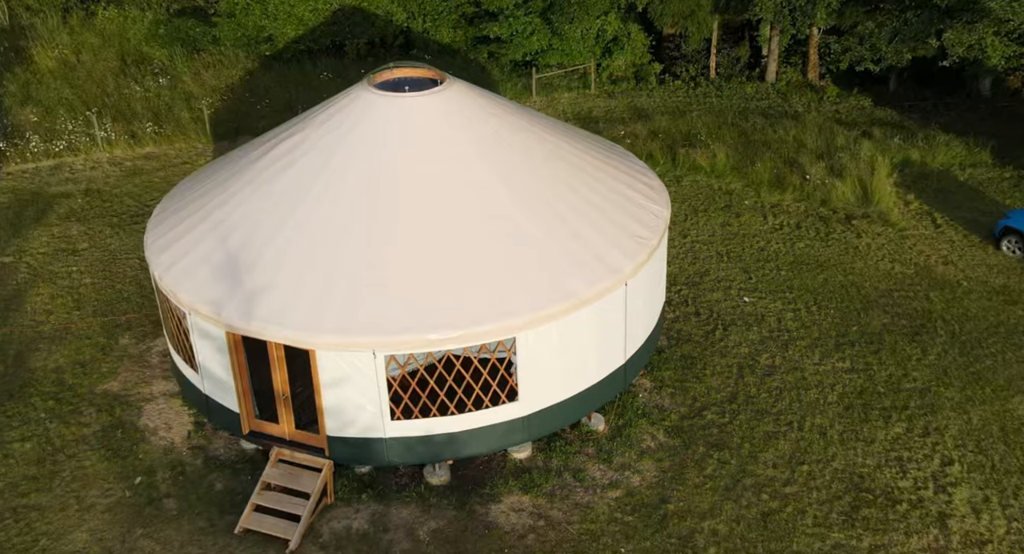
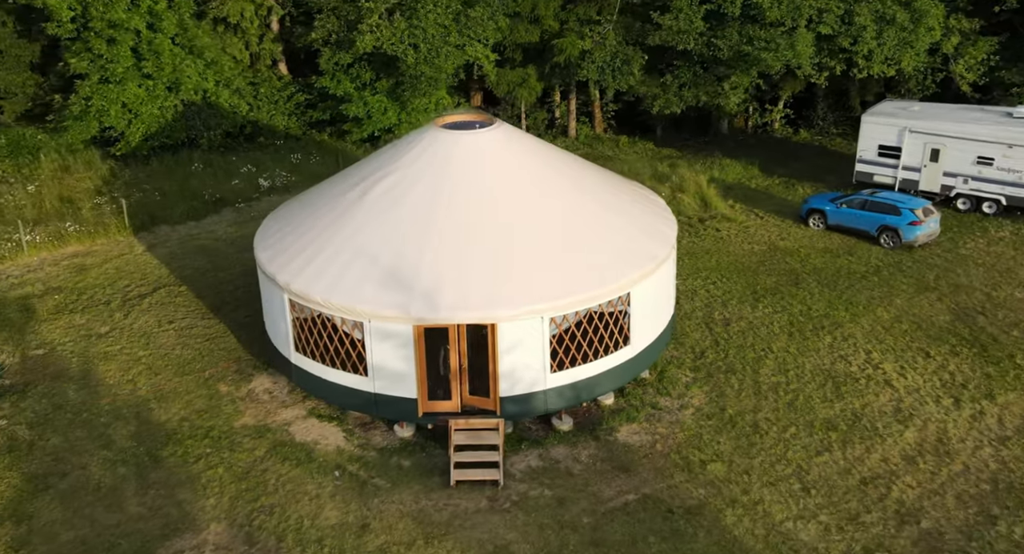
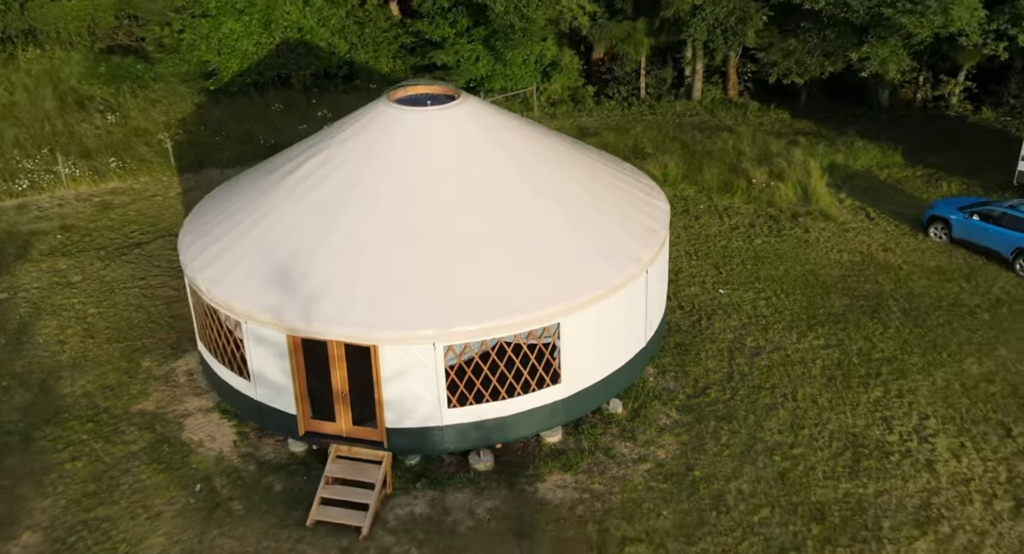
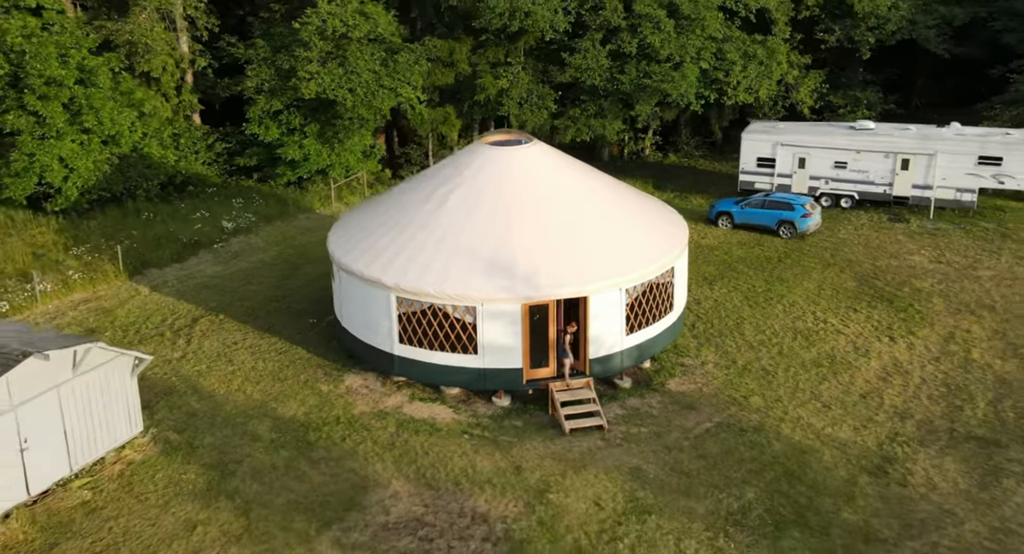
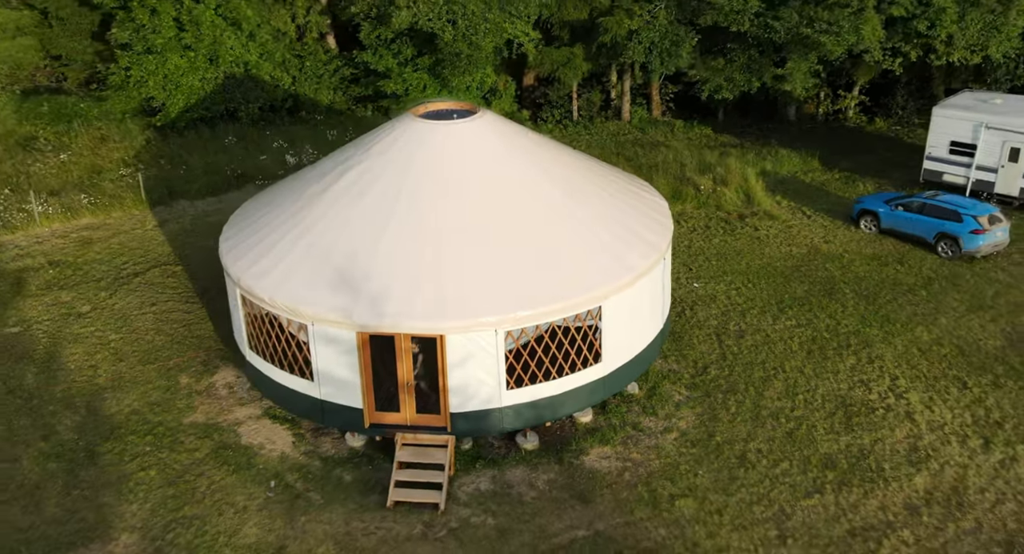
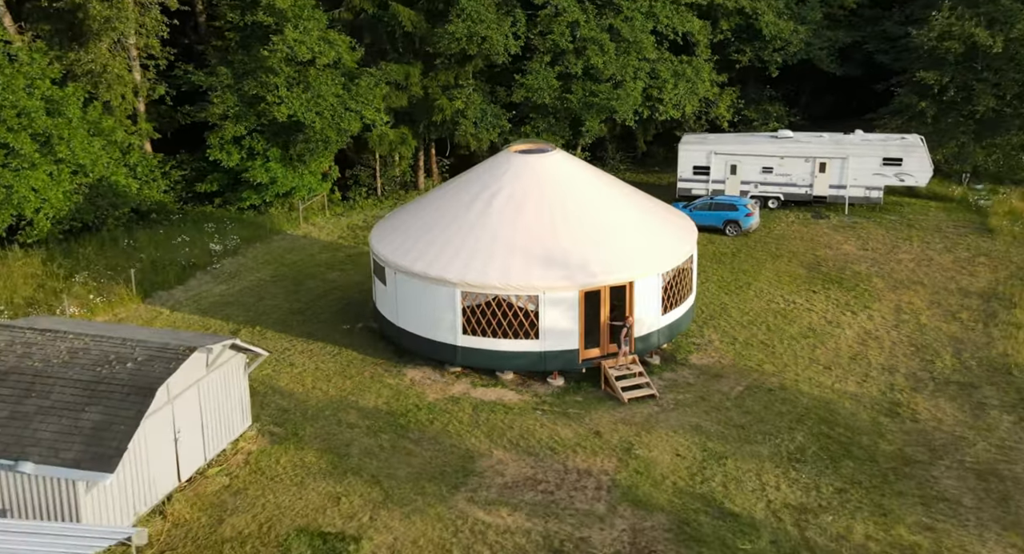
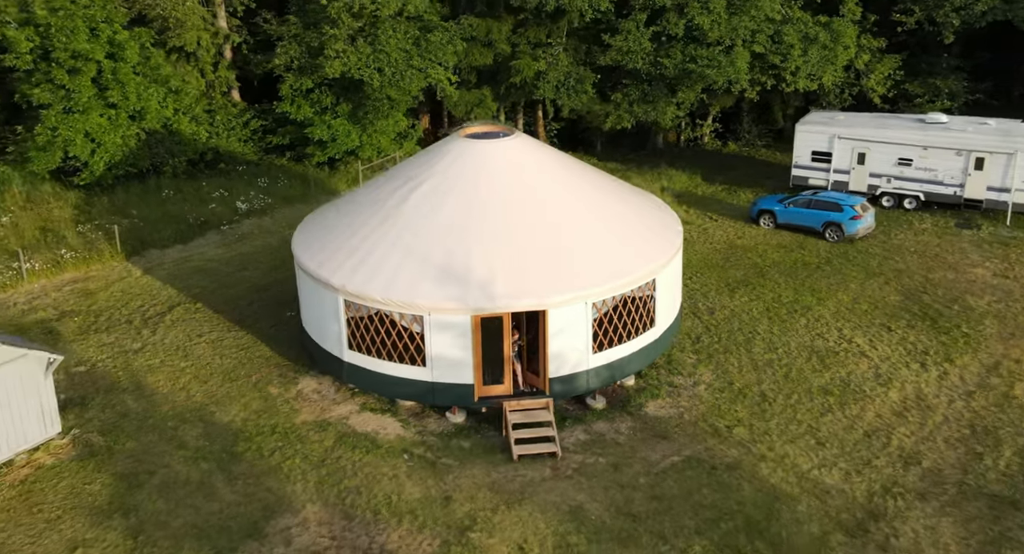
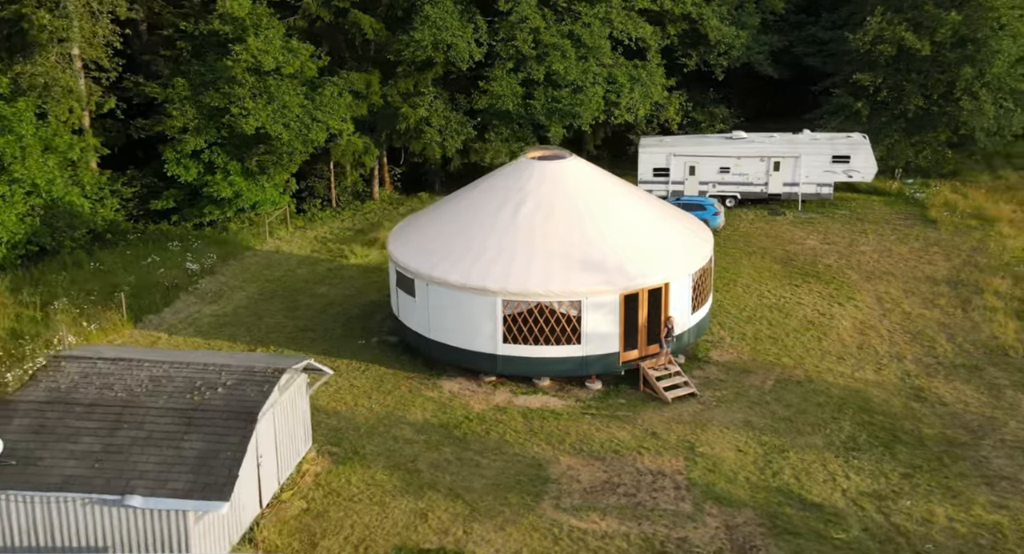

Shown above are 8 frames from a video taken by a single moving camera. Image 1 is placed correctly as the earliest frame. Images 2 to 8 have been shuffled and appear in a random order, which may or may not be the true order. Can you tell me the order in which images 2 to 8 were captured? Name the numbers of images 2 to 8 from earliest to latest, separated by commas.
3, 5, 2, 7, 4, 6, 8
